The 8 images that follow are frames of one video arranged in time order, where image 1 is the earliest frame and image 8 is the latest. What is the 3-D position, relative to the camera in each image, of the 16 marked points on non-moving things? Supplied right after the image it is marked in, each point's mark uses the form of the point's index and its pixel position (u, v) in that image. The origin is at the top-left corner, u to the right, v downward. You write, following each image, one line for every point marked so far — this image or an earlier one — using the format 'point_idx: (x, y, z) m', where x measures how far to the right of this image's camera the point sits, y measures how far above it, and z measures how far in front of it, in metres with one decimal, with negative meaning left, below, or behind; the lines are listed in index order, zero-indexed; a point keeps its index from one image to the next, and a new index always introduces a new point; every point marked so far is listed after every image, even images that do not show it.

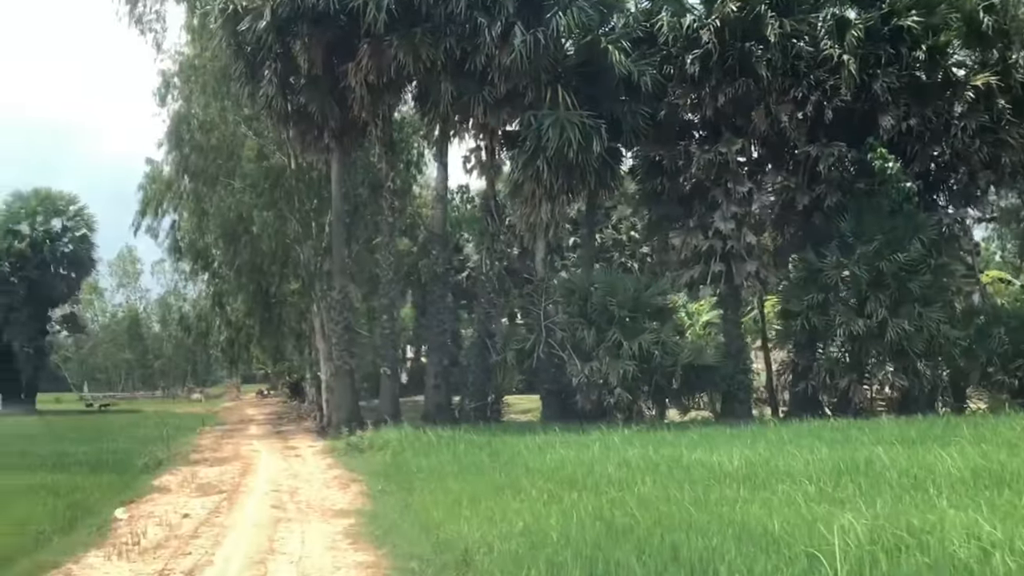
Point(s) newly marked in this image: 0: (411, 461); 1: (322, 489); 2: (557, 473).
0: (-1.4, -2.5, +14.8) m
1: (-2.5, -2.7, +13.3) m
2: (+0.6, -2.3, +12.3) m
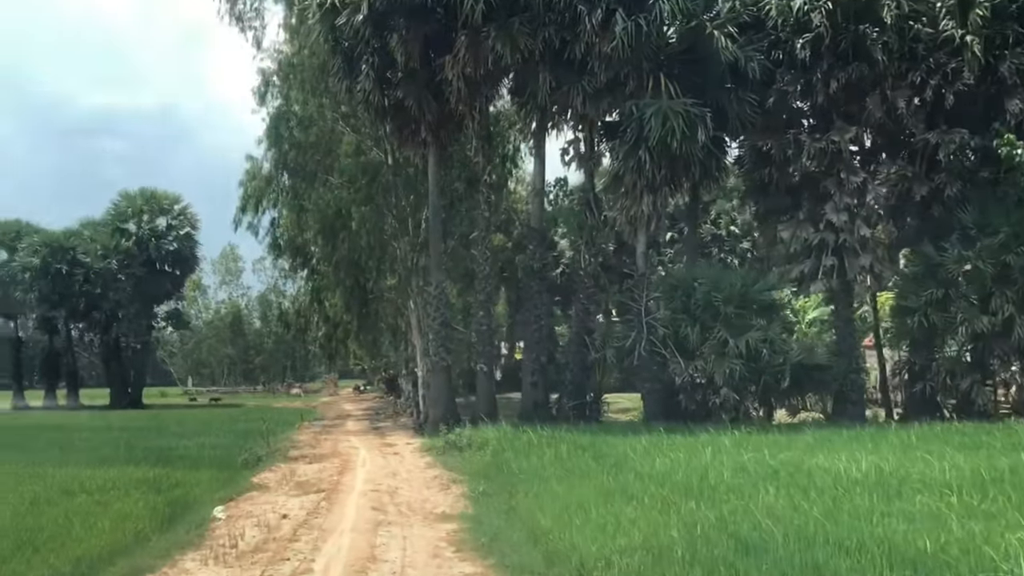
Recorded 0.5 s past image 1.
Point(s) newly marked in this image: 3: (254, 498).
0: (+0.1, -2.4, +14.2) m
1: (-1.1, -2.6, +12.9) m
2: (+1.8, -2.2, +11.6) m
3: (-3.2, -2.6, +12.5) m
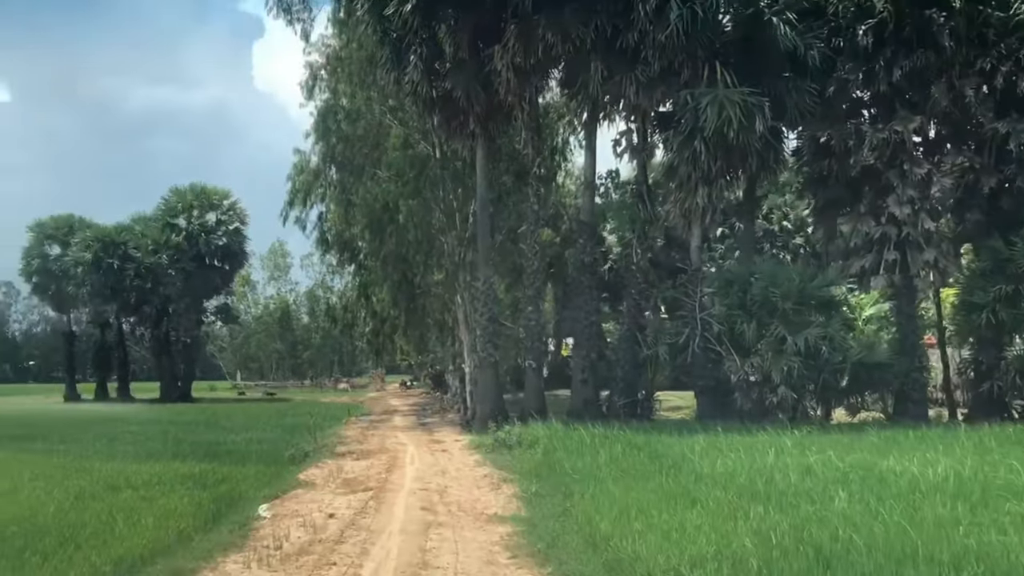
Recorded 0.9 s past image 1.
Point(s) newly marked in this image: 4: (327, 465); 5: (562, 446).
0: (+0.8, -2.3, +13.7) m
1: (-0.5, -2.5, +12.5) m
2: (+2.4, -2.1, +11.0) m
3: (-2.6, -2.5, +12.1) m
4: (-2.9, -2.8, +15.7) m
5: (+0.8, -2.4, +15.1) m
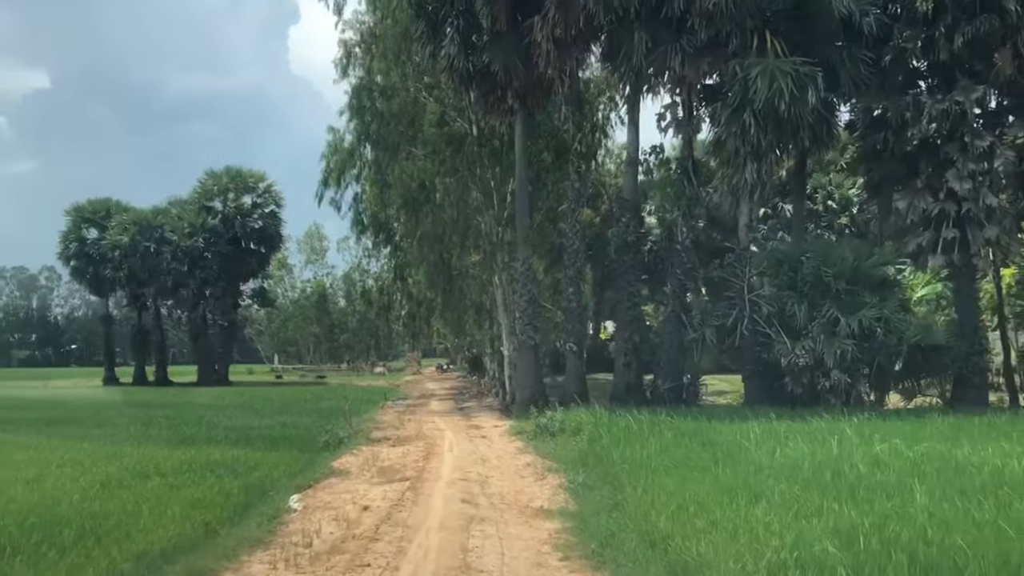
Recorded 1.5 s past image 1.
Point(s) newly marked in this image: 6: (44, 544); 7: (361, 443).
0: (+1.3, -2.1, +13.0) m
1: (+0.1, -2.2, +11.7) m
2: (+2.9, -1.9, +10.2) m
3: (-2.0, -2.3, +11.5) m
4: (-2.2, -2.5, +15.1) m
5: (+1.4, -2.1, +14.4) m
6: (-4.2, -2.3, +9.0) m
7: (-2.5, -2.6, +16.8) m
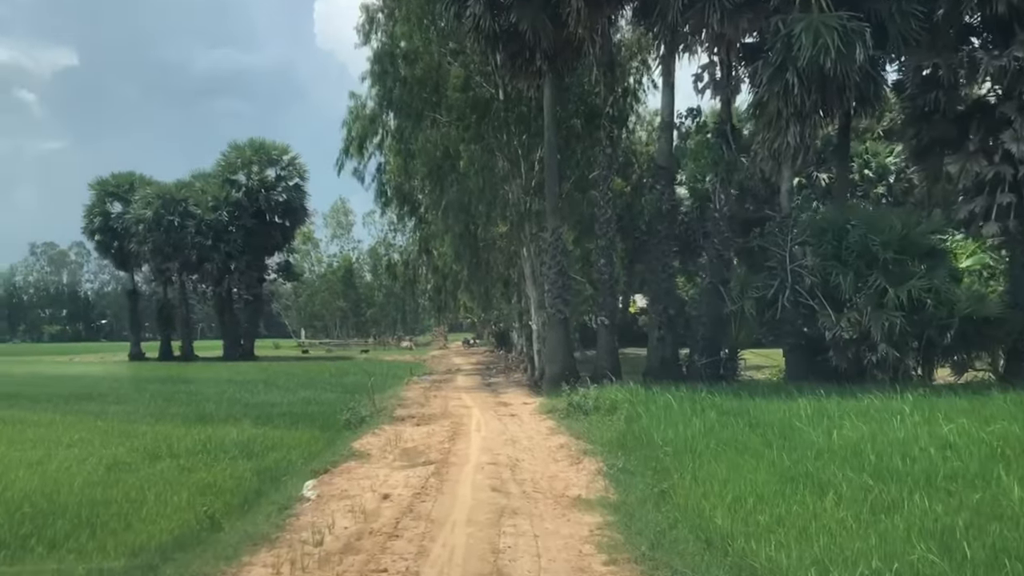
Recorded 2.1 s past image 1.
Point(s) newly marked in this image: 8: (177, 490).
0: (+1.7, -1.7, +12.0) m
1: (+0.4, -1.9, +10.8) m
2: (+3.2, -1.6, +9.2) m
3: (-1.7, -1.9, +10.6) m
4: (-1.8, -2.0, +14.3) m
5: (+1.9, -1.7, +13.4) m
6: (-3.9, -2.0, +8.2) m
7: (-2.0, -2.1, +16.0) m
8: (-3.6, -2.1, +10.8) m
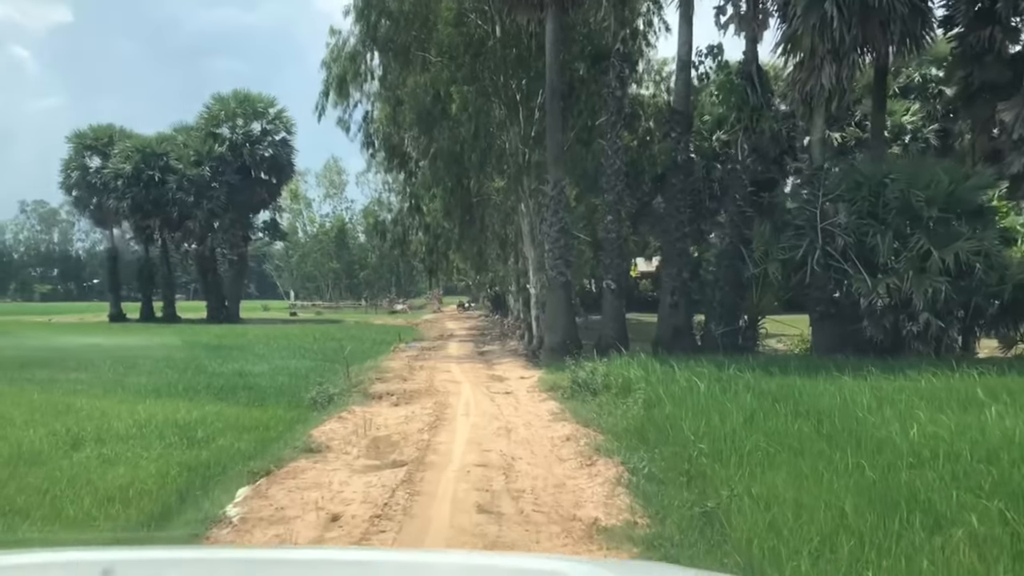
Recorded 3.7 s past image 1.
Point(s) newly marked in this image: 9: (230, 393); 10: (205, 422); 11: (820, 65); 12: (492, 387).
0: (+1.7, -1.3, +9.7) m
1: (+0.4, -1.5, +8.5) m
2: (+3.2, -1.2, +6.9) m
3: (-1.7, -1.5, +8.3) m
4: (-1.9, -1.5, +12.0) m
5: (+1.8, -1.2, +11.1) m
6: (-4.0, -1.7, +5.9) m
7: (-2.1, -1.5, +13.7) m
8: (-3.6, -1.7, +8.4) m
9: (-4.8, -1.8, +17.1) m
10: (-4.0, -1.7, +13.0) m
11: (+5.5, +4.0, +17.8) m
12: (-0.3, -1.5, +15.0) m
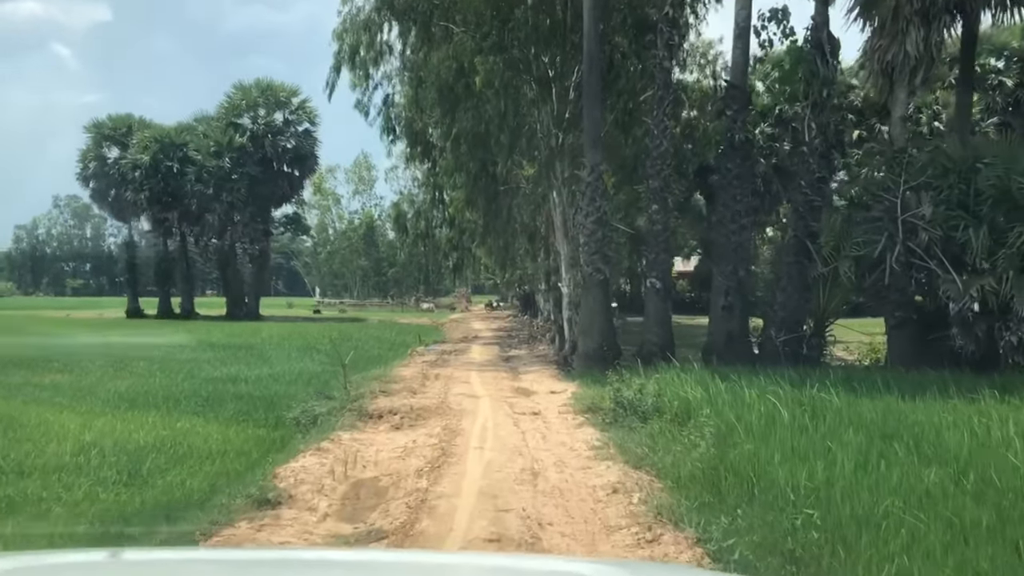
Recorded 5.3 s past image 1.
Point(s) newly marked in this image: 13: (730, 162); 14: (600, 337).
0: (+1.9, -1.2, +7.2) m
1: (+0.5, -1.5, +6.0) m
2: (+3.3, -1.3, +4.3) m
3: (-1.6, -1.5, +5.9) m
4: (-1.6, -1.5, +9.5) m
5: (+2.0, -1.2, +8.5) m
6: (-3.9, -1.6, +3.5) m
7: (-1.8, -1.5, +11.2) m
8: (-3.5, -1.7, +6.1) m
9: (-4.4, -1.7, +14.7) m
10: (-3.7, -1.7, +10.7) m
11: (+6.0, +4.0, +15.2) m
12: (0.0, -1.5, +12.5) m
13: (+3.9, +2.2, +17.8) m
14: (+1.7, -0.9, +19.2) m
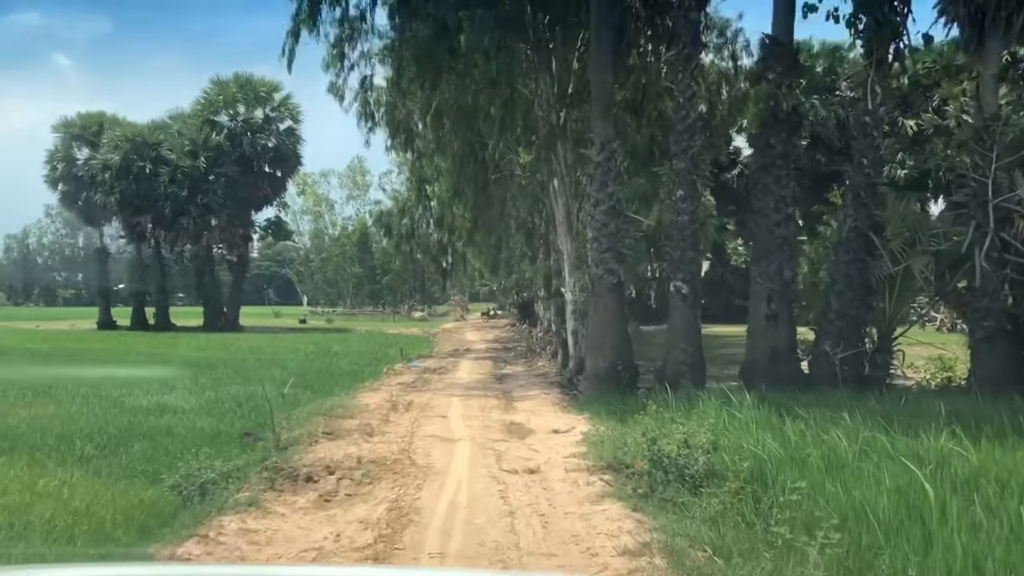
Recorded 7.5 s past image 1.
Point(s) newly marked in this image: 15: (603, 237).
0: (+1.8, -1.2, +3.7) m
1: (+0.4, -1.5, +2.5) m
2: (+3.2, -1.2, +0.8) m
3: (-1.7, -1.5, +2.4) m
4: (-1.7, -1.5, +6.0) m
5: (+1.9, -1.2, +5.1) m
6: (-4.0, -1.6, 0.0) m
7: (-1.9, -1.5, +7.8) m
8: (-3.6, -1.7, +2.6) m
9: (-4.5, -1.8, +11.3) m
10: (-3.8, -1.7, +7.2) m
11: (+5.9, +3.9, +11.7) m
12: (-0.1, -1.5, +9.0) m
13: (+3.7, +2.1, +14.4) m
14: (+1.5, -1.0, +15.7) m
15: (+1.4, +0.8, +15.6) m
